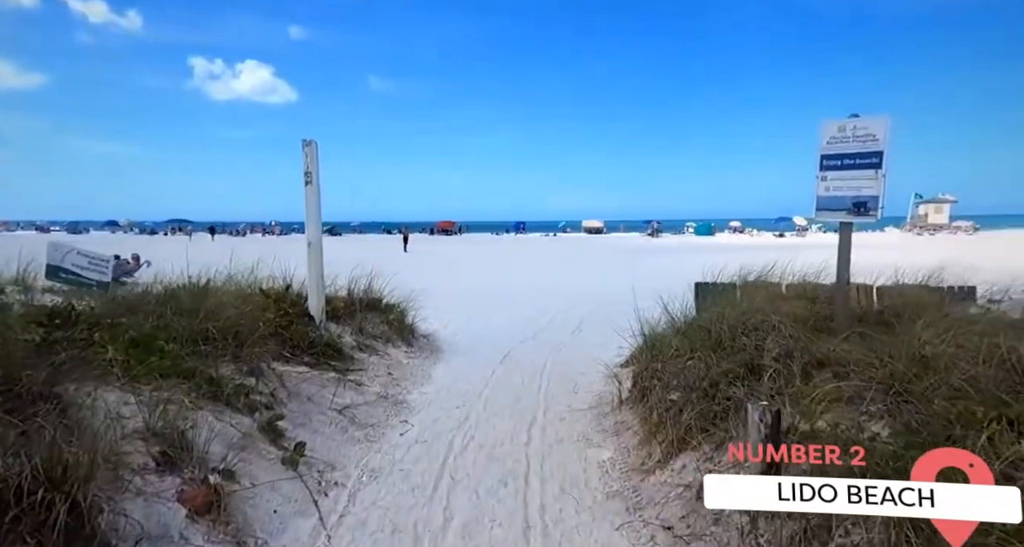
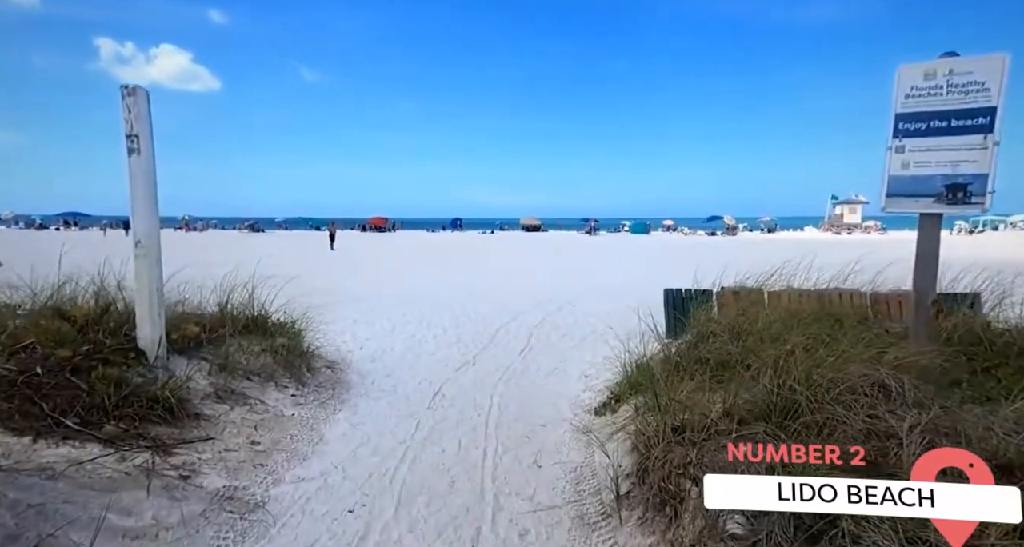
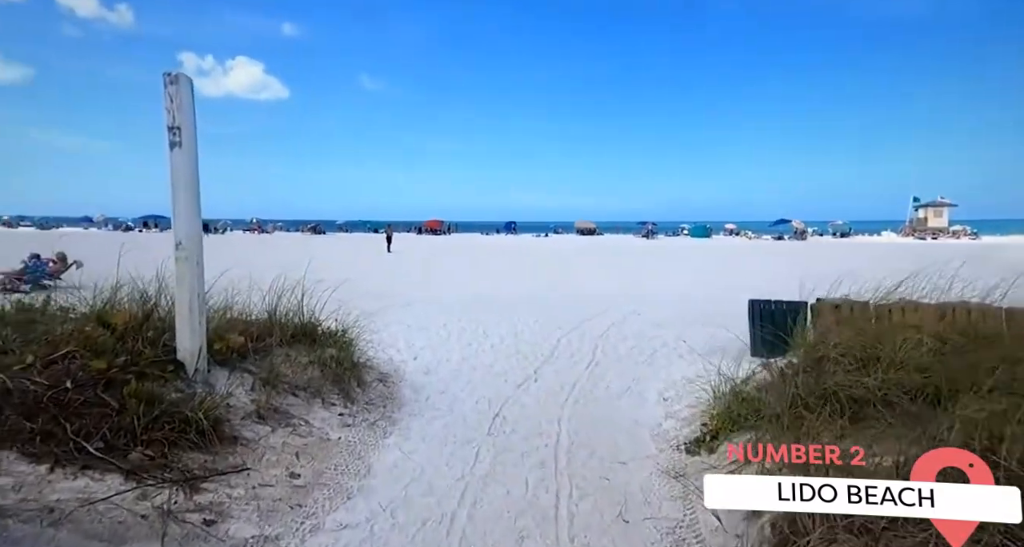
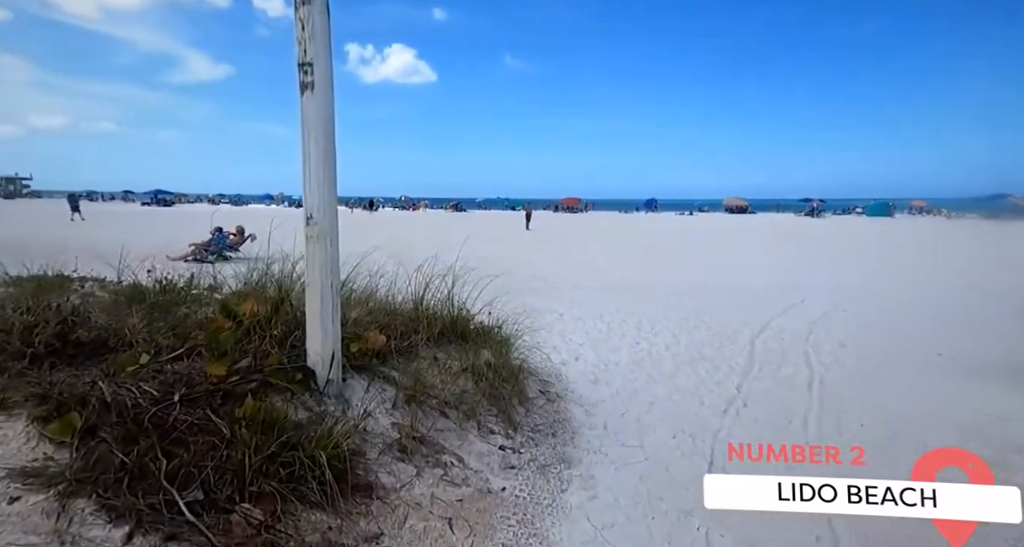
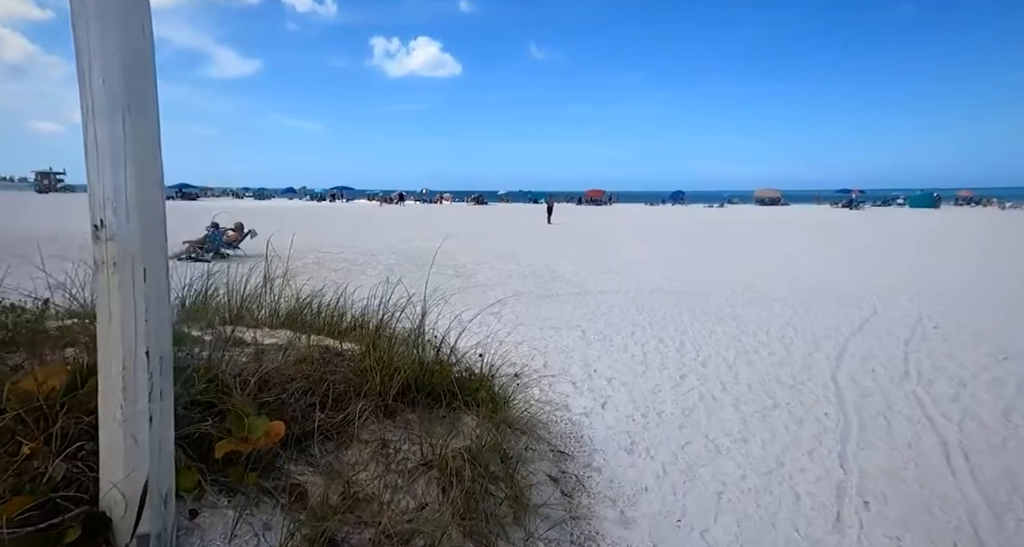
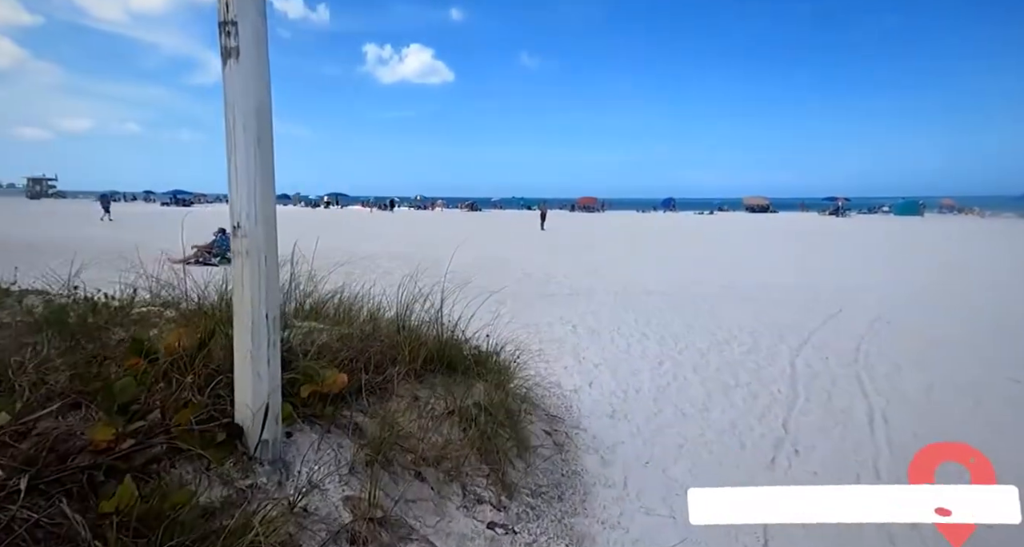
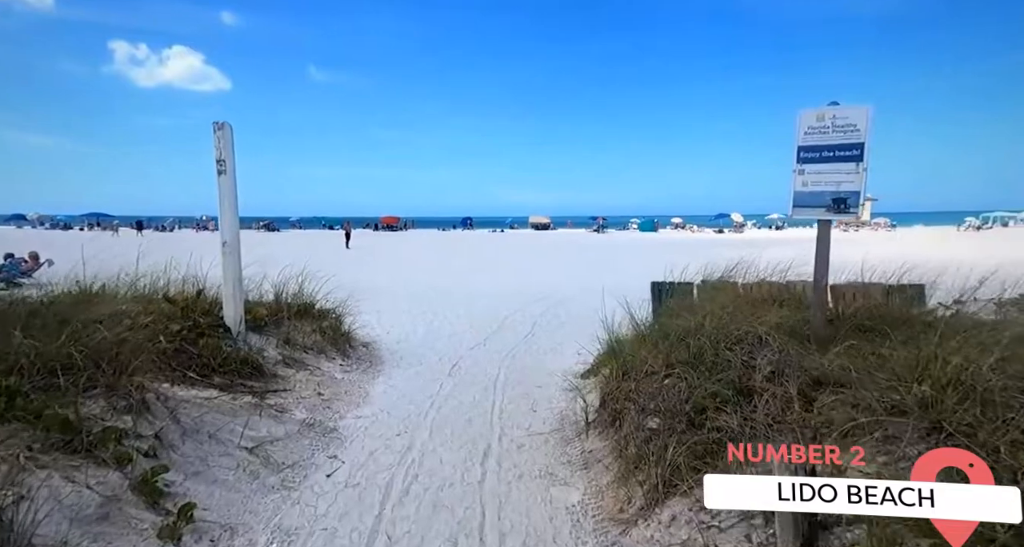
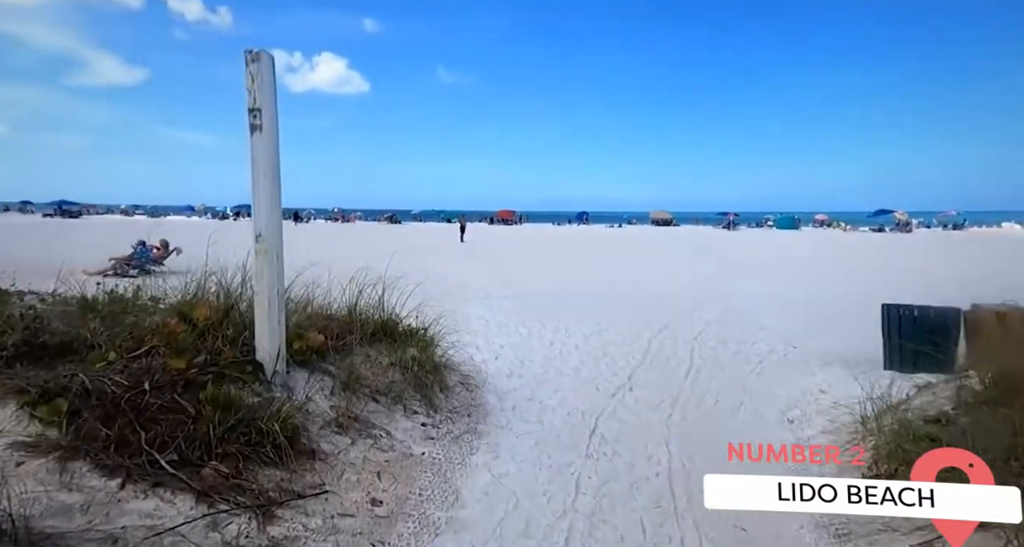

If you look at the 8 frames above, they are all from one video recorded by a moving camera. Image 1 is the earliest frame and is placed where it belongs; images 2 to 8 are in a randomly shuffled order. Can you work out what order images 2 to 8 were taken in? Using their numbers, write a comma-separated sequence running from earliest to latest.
7, 2, 3, 8, 4, 6, 5
